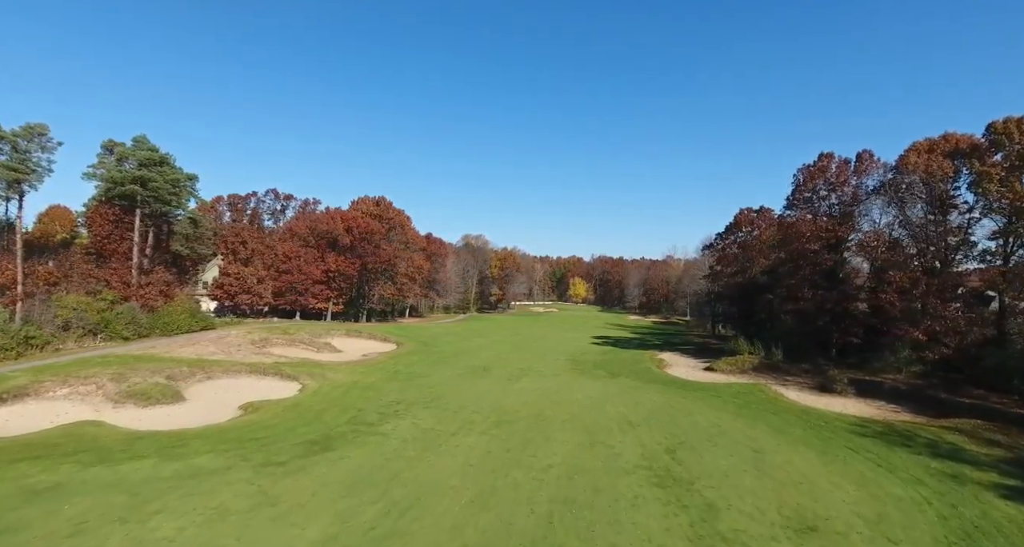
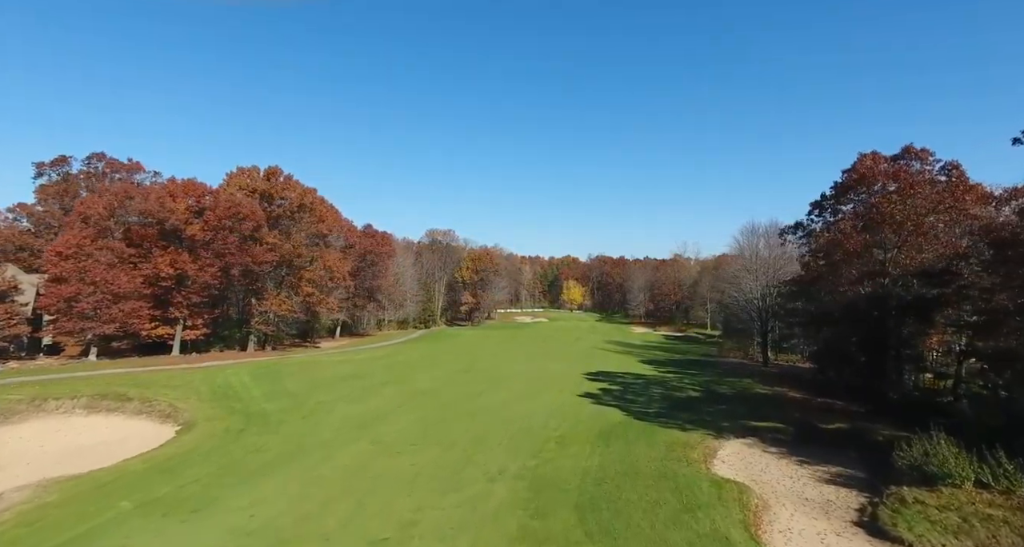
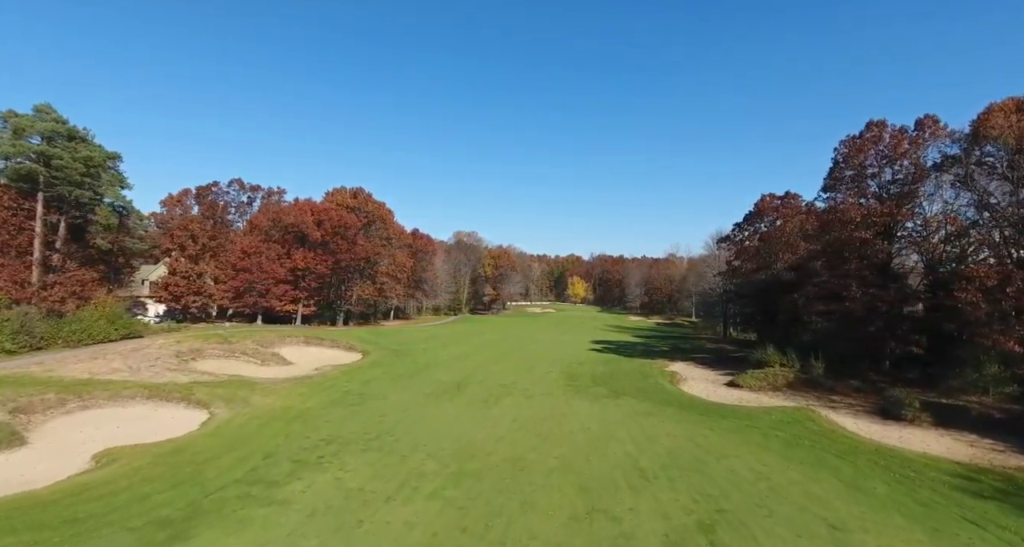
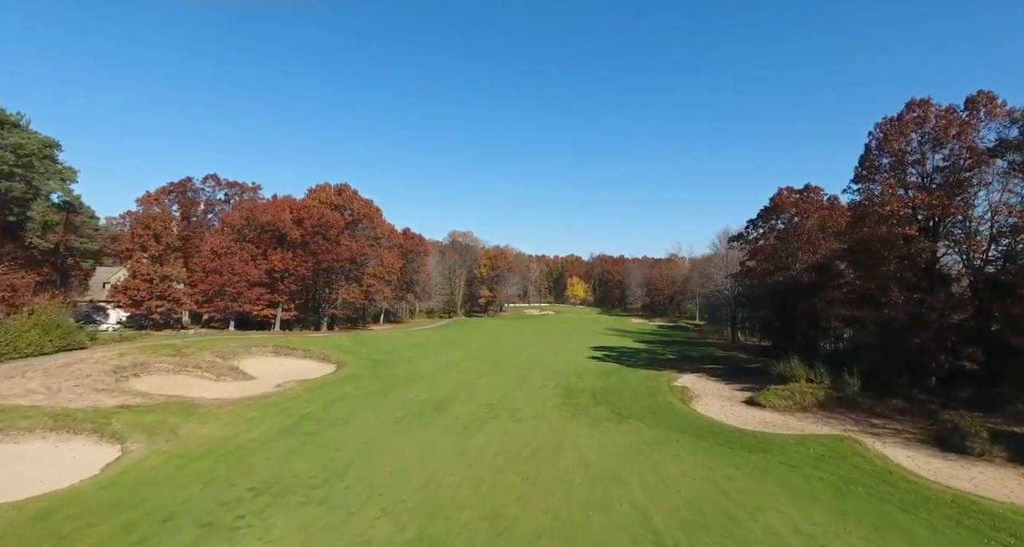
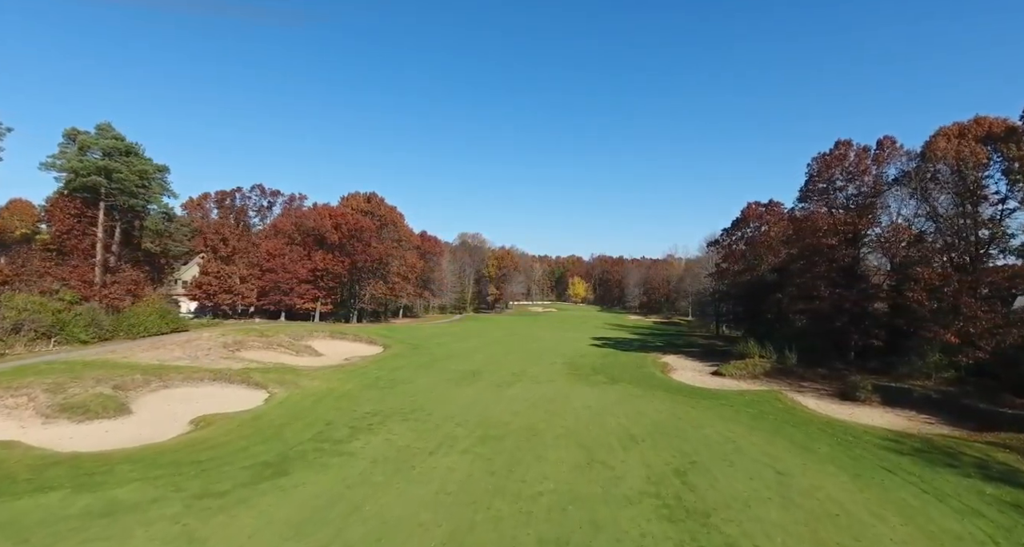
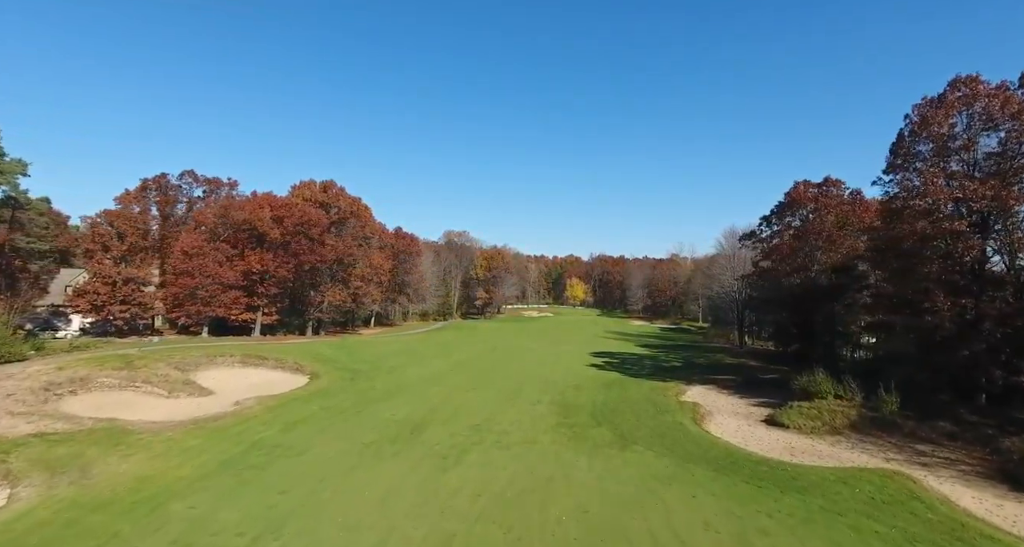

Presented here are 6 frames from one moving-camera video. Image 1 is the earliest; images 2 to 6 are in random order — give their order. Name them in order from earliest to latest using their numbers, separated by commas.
5, 3, 4, 6, 2
